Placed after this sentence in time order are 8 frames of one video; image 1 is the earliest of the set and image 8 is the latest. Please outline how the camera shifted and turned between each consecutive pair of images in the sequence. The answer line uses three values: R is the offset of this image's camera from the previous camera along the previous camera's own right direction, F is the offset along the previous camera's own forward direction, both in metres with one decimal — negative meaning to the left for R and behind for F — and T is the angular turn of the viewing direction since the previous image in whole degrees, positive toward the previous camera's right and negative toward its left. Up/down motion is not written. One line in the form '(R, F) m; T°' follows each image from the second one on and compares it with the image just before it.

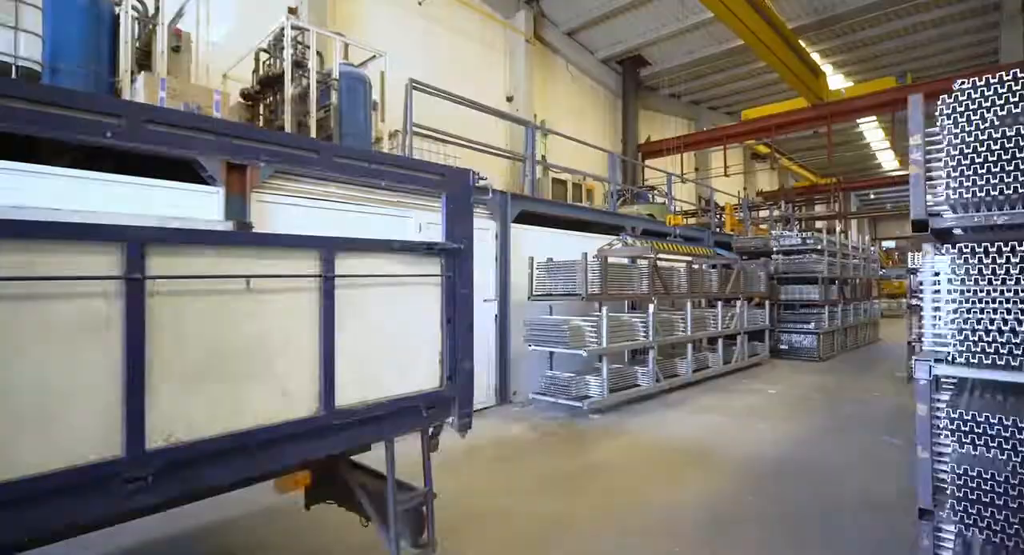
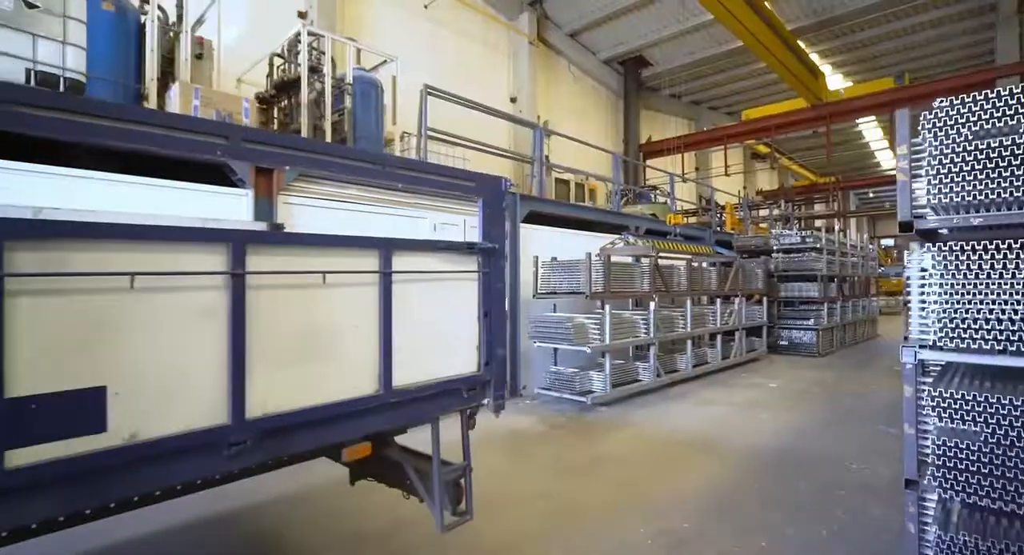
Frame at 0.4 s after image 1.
(-0.1, -0.2) m; 0°
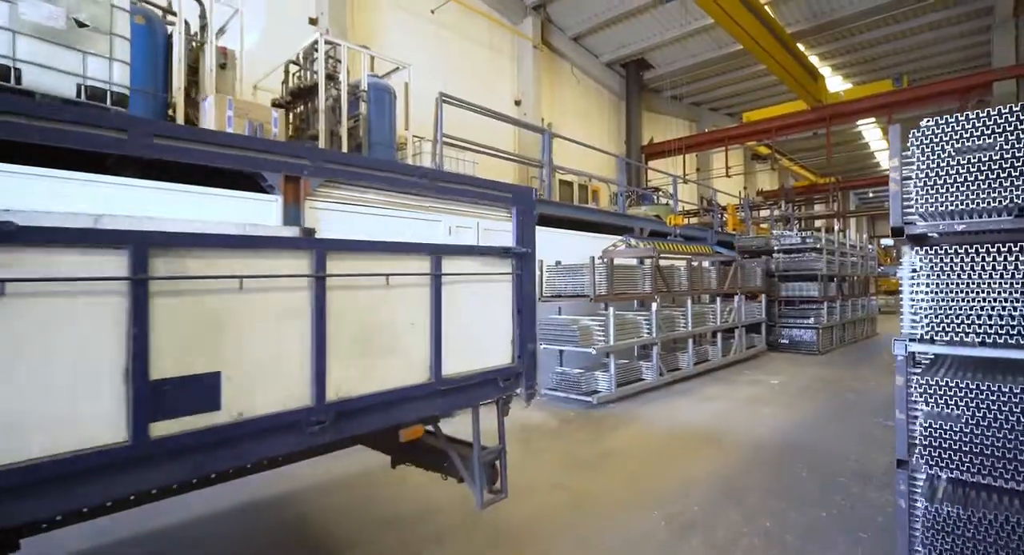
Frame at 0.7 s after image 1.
(-0.1, -0.2) m; 0°
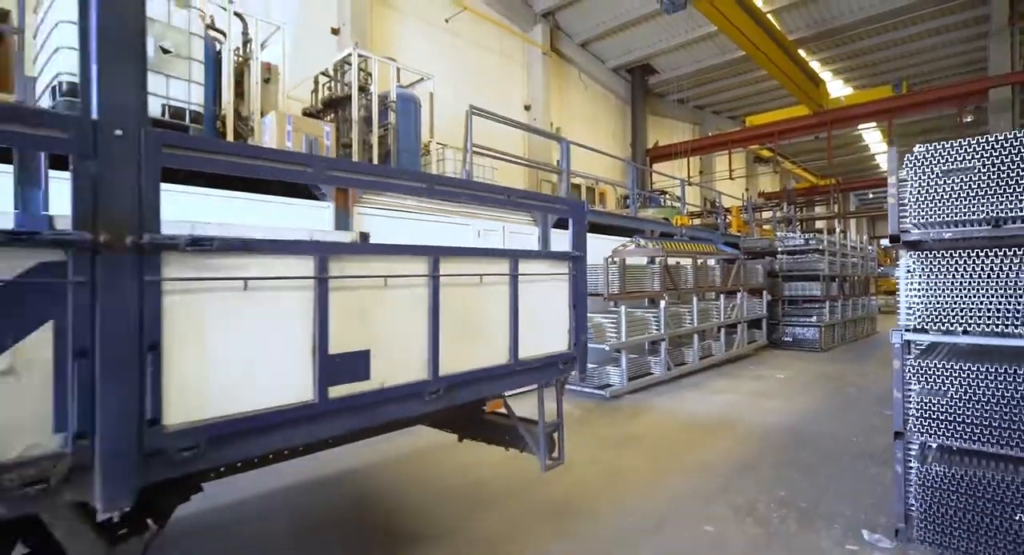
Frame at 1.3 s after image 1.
(-0.2, -0.4) m; 0°
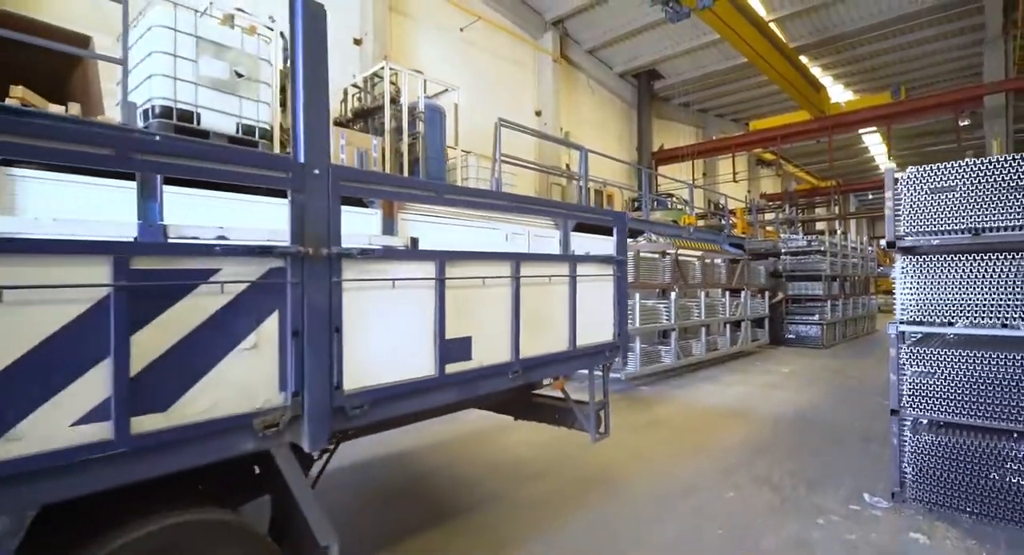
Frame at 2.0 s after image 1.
(-0.2, -0.5) m; 0°
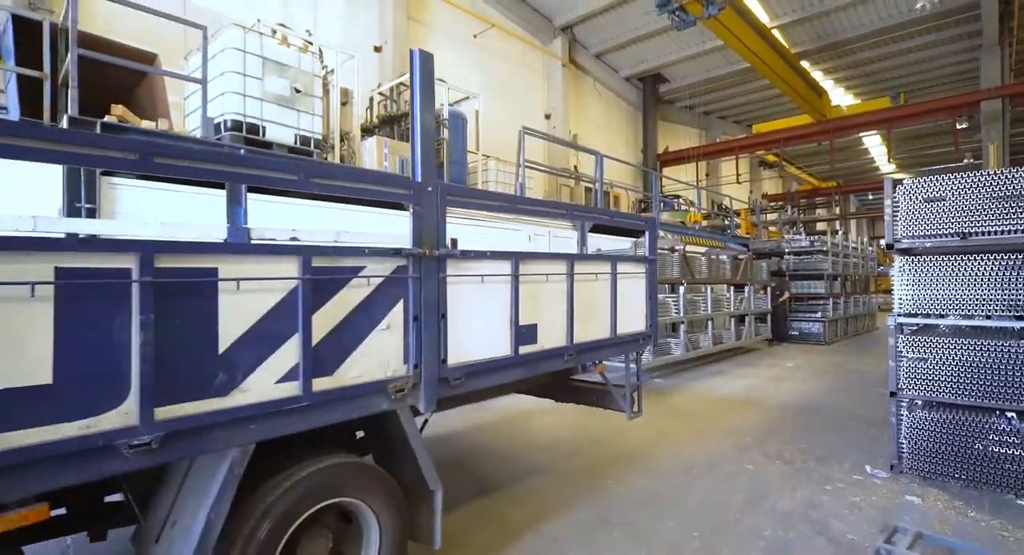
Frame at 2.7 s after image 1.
(-0.2, -0.5) m; 0°
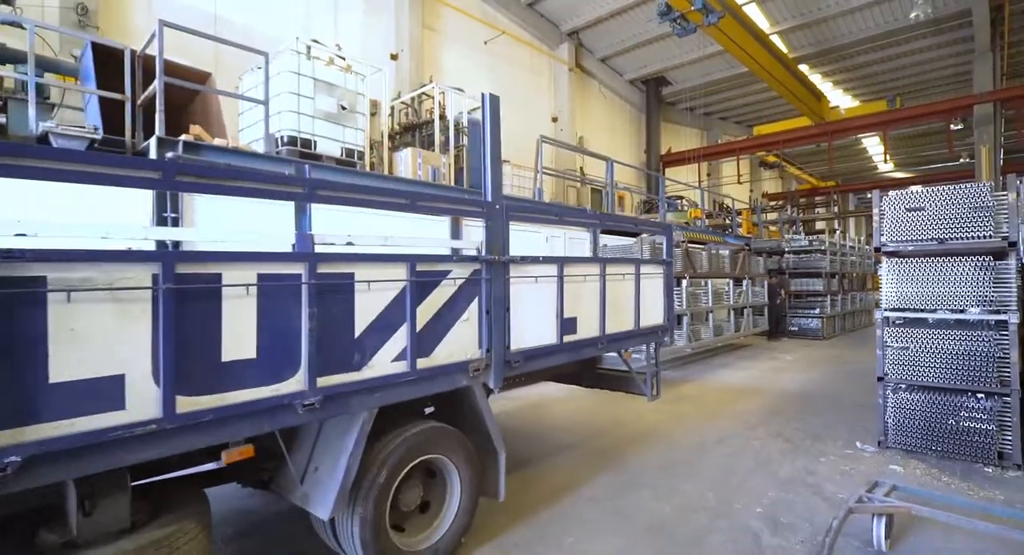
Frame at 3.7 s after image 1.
(-0.2, -0.5) m; 0°
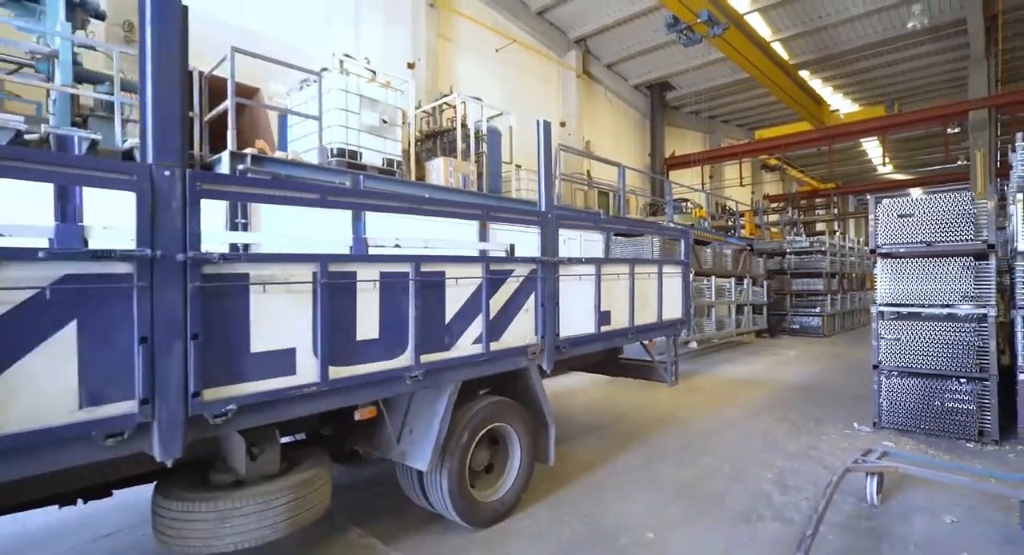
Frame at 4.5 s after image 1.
(-0.2, -0.5) m; 0°
